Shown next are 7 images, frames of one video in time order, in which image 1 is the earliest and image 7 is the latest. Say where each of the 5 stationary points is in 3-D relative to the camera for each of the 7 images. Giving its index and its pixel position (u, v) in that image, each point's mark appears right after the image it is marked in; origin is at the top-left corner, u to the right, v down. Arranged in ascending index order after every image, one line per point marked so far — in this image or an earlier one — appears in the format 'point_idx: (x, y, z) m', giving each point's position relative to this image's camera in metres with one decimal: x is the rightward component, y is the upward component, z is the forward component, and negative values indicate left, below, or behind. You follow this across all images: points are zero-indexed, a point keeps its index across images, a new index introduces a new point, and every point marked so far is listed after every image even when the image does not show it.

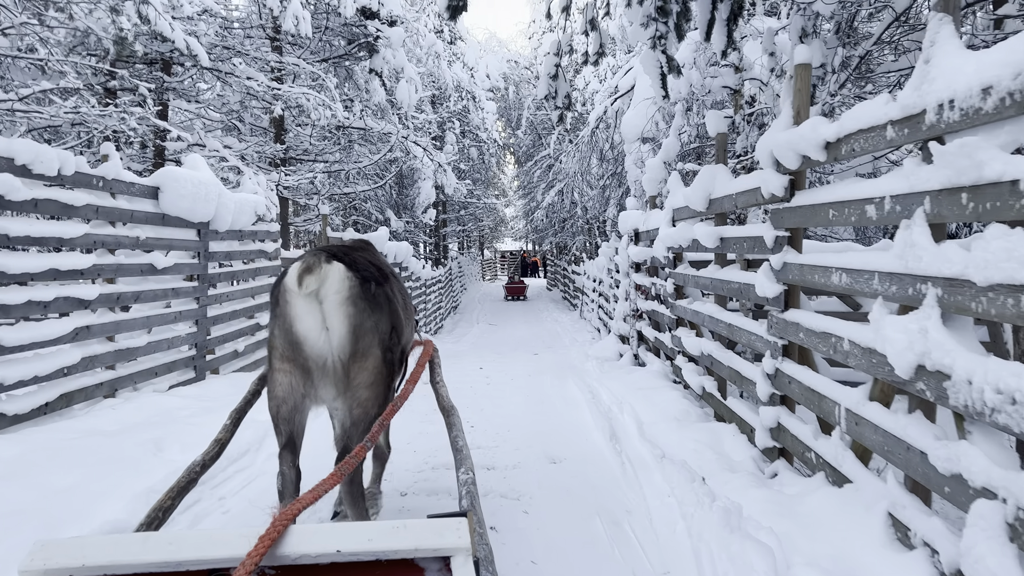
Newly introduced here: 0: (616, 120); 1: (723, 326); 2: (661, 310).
0: (+1.5, +2.4, +11.2) m
1: (+1.2, -0.2, +4.6) m
2: (+1.3, -0.2, +6.6) m
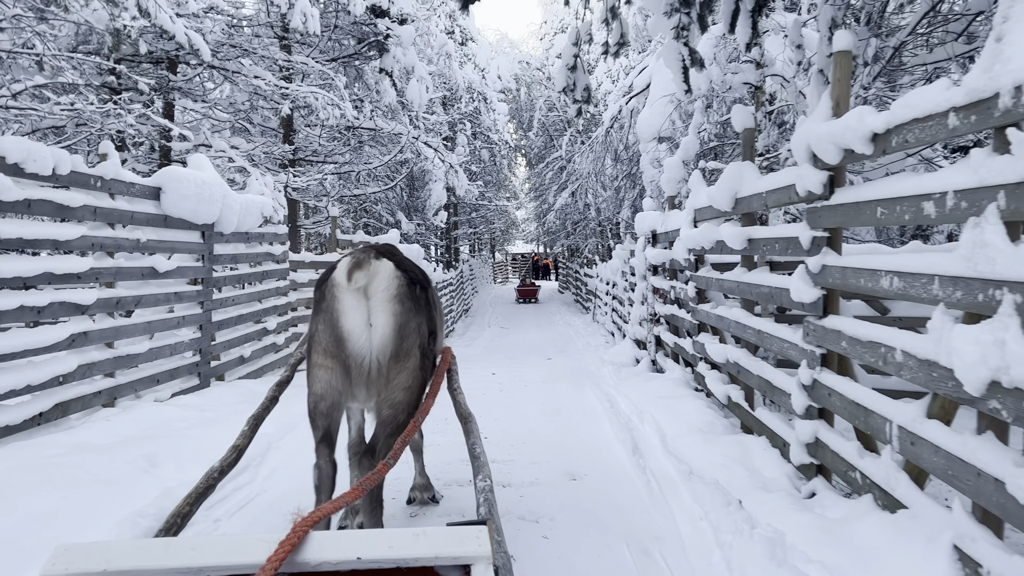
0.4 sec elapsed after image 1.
0: (+1.6, +2.3, +10.9) m
1: (+1.3, -0.2, +4.3) m
2: (+1.4, -0.2, +6.4) m
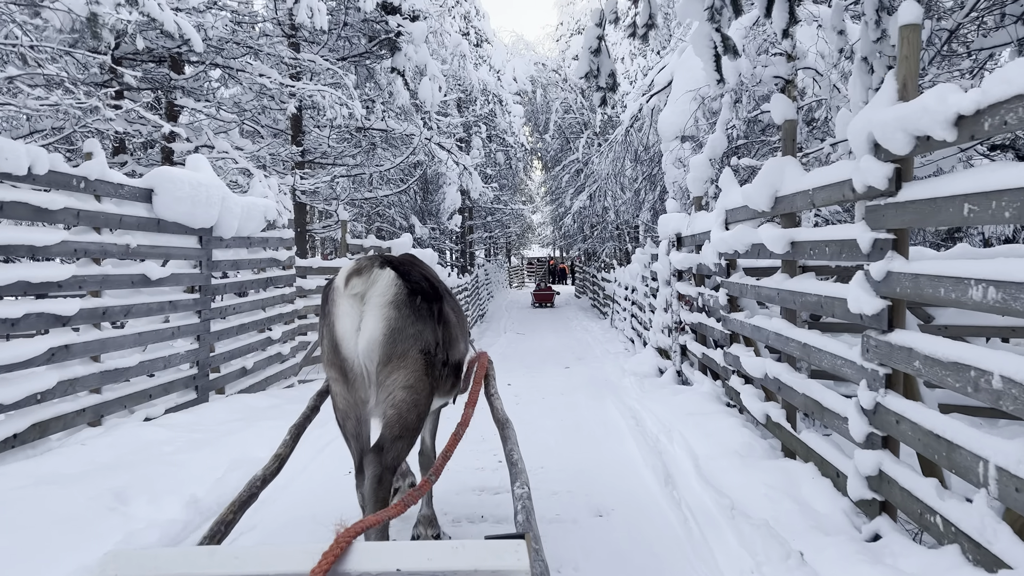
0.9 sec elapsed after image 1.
0: (+1.9, +2.2, +10.5) m
1: (+1.4, -0.3, +3.9) m
2: (+1.5, -0.3, +6.0) m
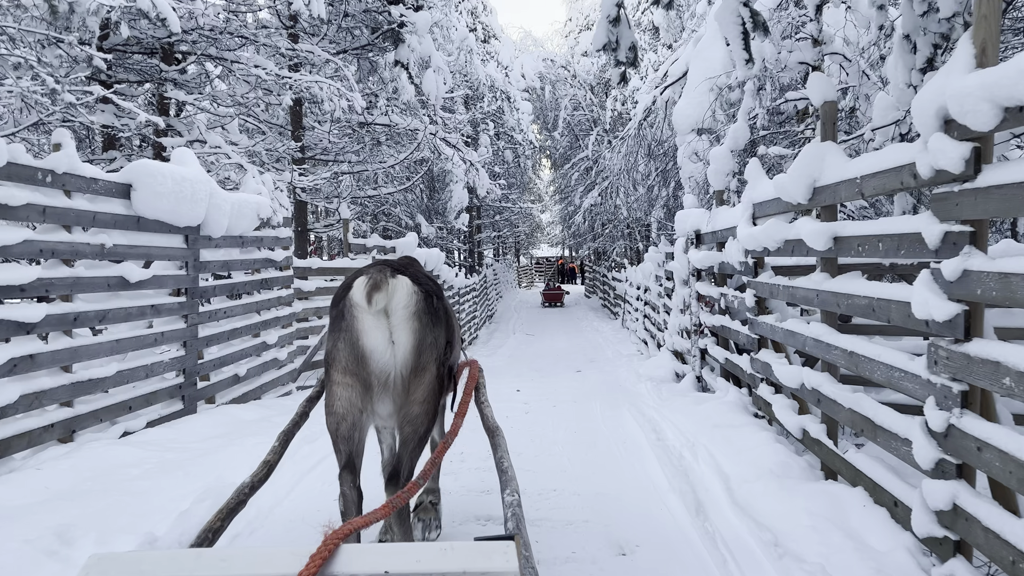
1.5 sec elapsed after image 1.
0: (+2.0, +2.2, +10.1) m
1: (+1.4, -0.3, +3.5) m
2: (+1.6, -0.3, +5.5) m
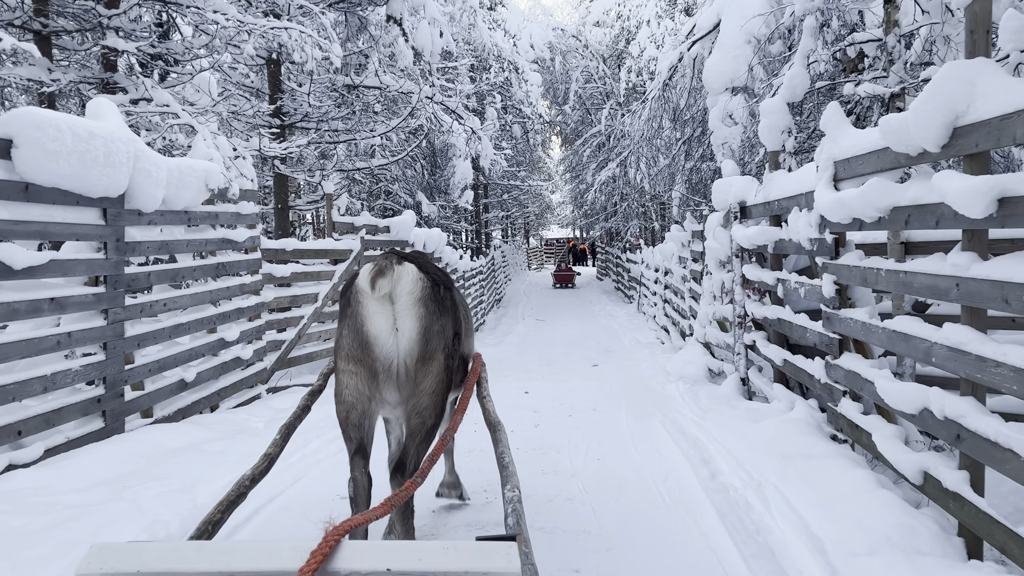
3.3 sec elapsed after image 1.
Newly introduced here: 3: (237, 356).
0: (+2.0, +2.4, +8.9) m
1: (+1.4, -0.3, +2.3) m
2: (+1.6, -0.2, +4.4) m
3: (-2.0, -0.5, +5.9) m
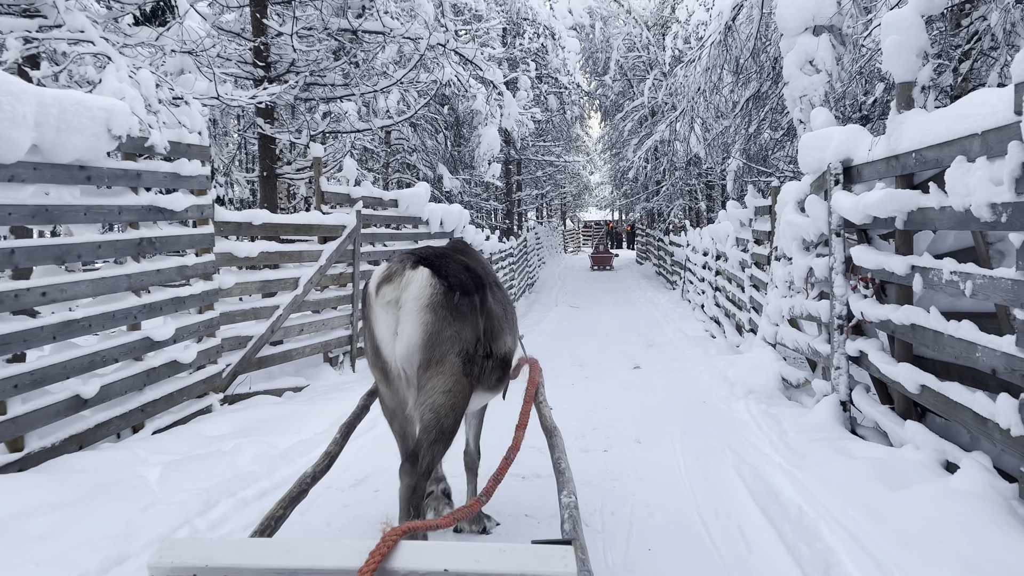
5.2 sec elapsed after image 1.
0: (+2.3, +2.6, +7.3) m
1: (+1.4, -0.3, +0.8) m
2: (+1.6, -0.2, +2.9) m
3: (-1.9, -0.4, +4.5) m
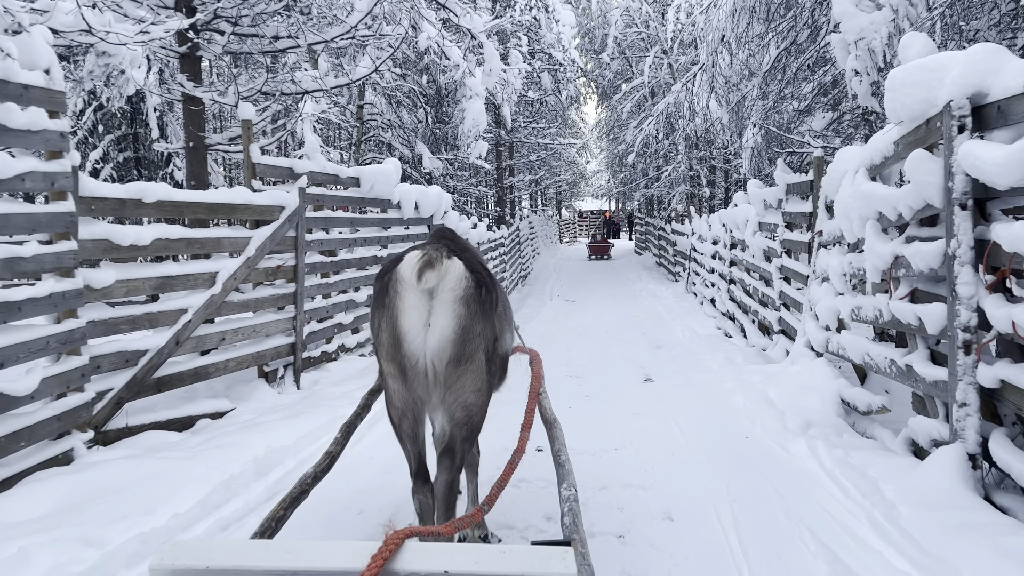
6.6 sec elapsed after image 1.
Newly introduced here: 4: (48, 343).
0: (+2.2, +2.6, +5.9) m
1: (+1.3, -0.3, -0.5) m
2: (+1.5, -0.2, +1.5) m
3: (-2.0, -0.4, +3.2) m
4: (-2.0, -0.2, +3.5) m
